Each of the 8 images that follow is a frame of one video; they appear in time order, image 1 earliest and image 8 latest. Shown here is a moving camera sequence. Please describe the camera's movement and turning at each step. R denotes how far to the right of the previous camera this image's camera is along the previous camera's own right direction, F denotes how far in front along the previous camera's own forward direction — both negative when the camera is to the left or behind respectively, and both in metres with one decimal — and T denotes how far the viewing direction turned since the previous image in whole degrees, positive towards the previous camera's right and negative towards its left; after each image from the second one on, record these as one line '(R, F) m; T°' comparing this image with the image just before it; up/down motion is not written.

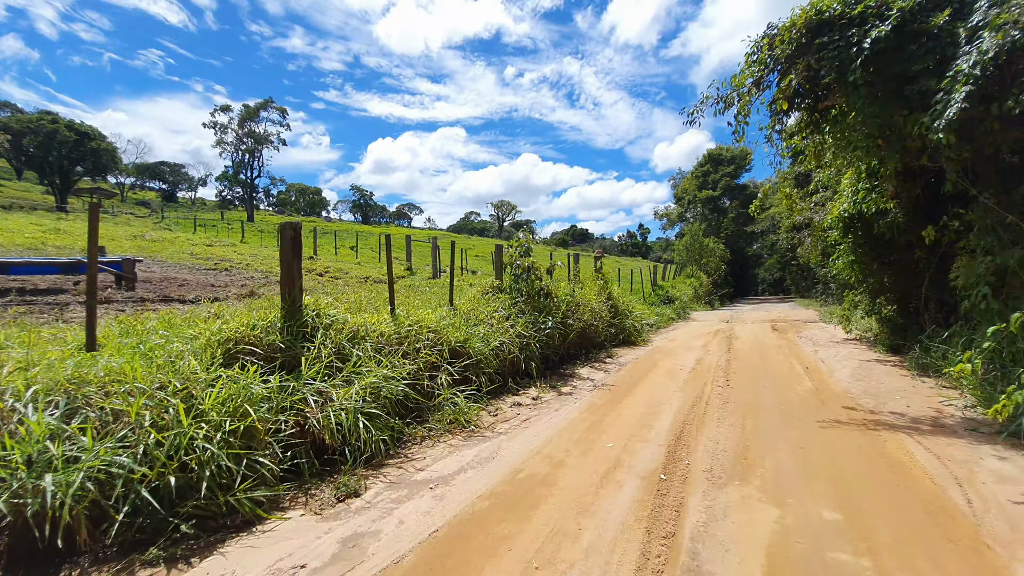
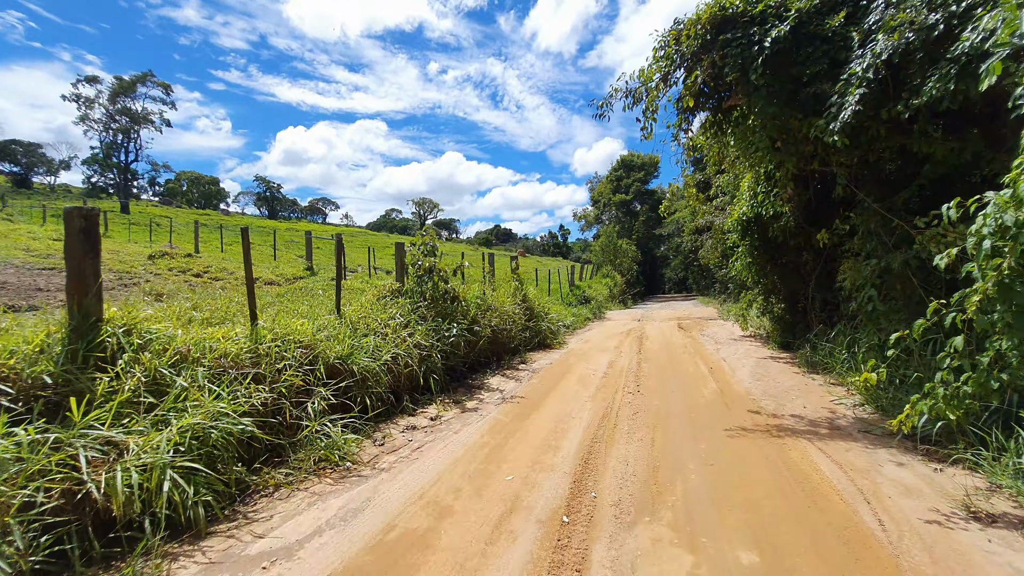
(+0.4, +0.6) m; +10°
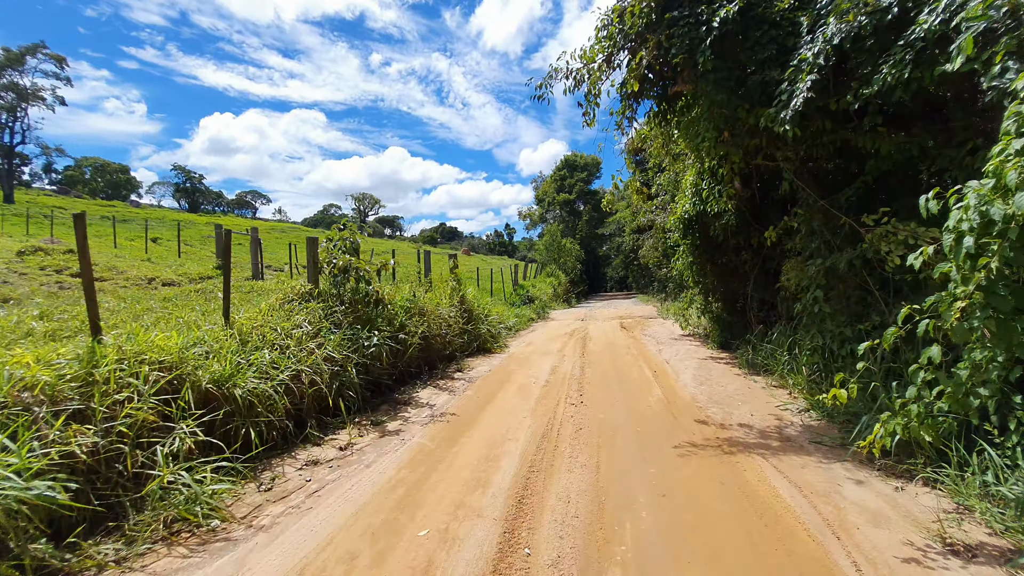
(+0.2, +0.6) m; +7°
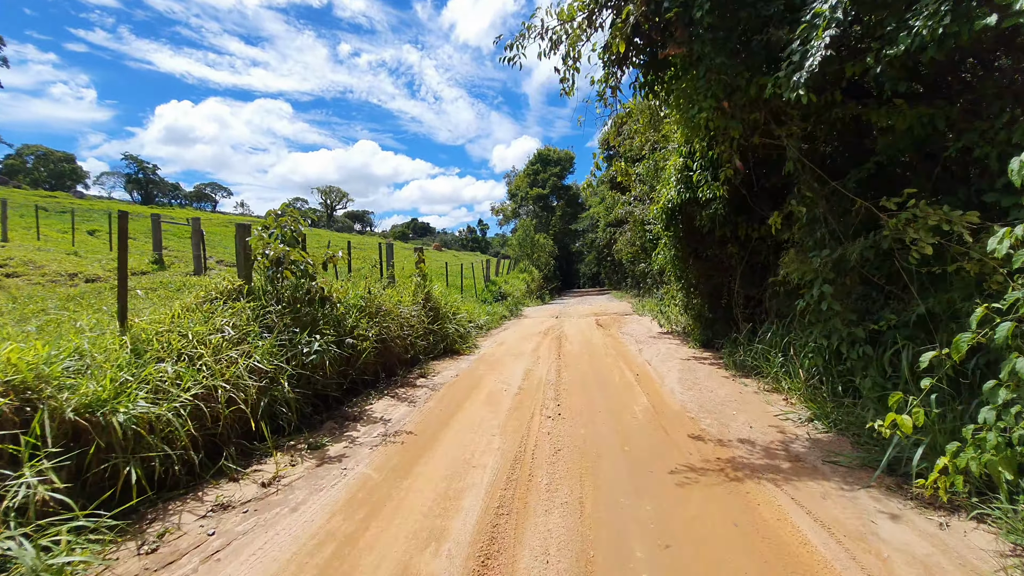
(+0.1, +0.7) m; +4°
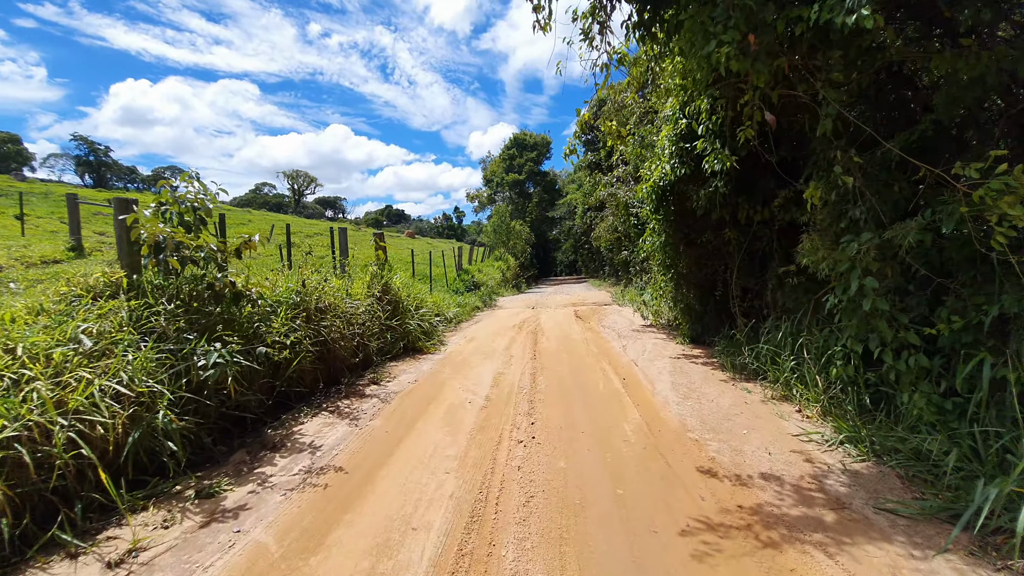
(+0.1, +0.9) m; +3°
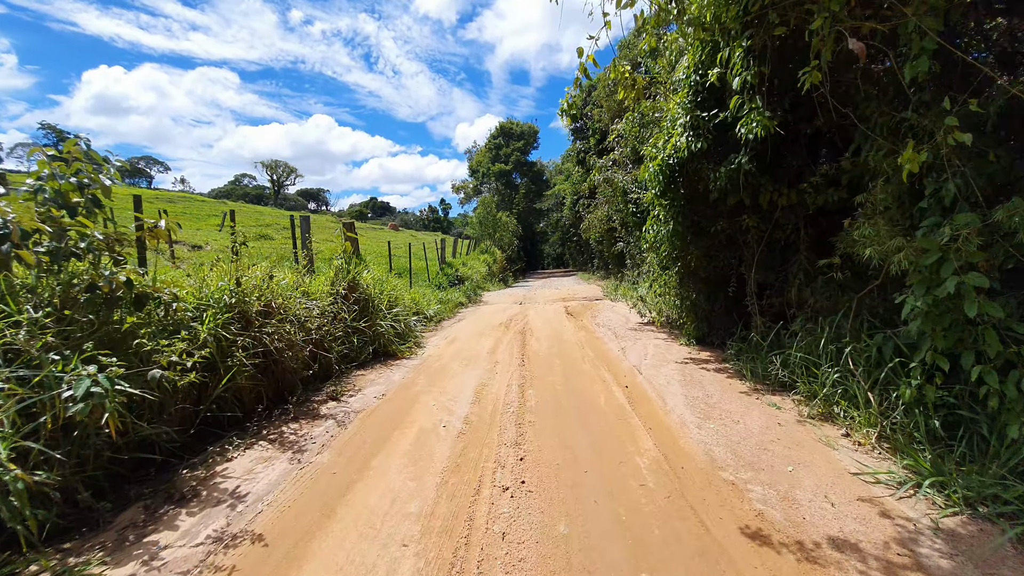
(0.0, +0.8) m; +2°
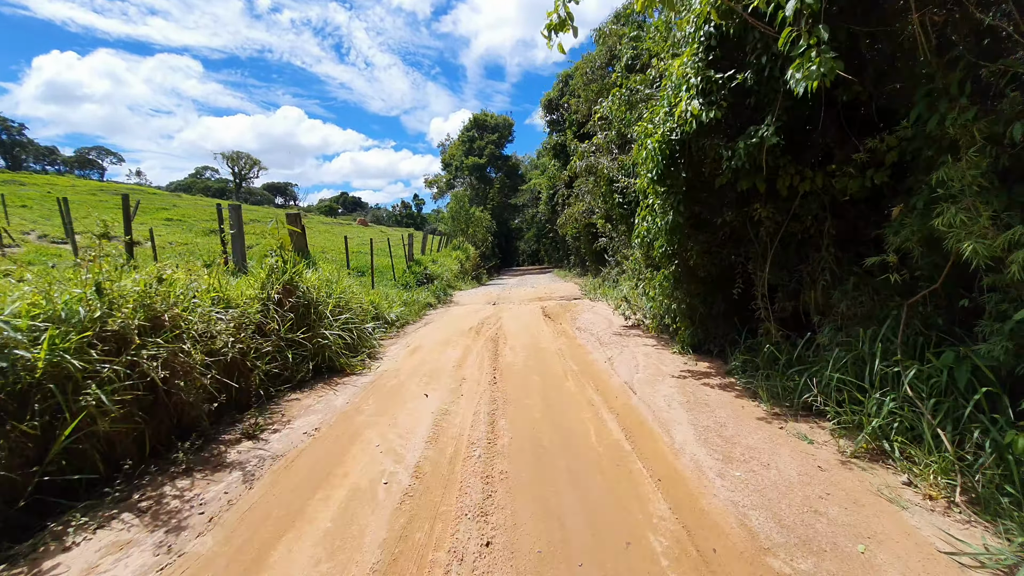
(+0.1, +0.9) m; +3°
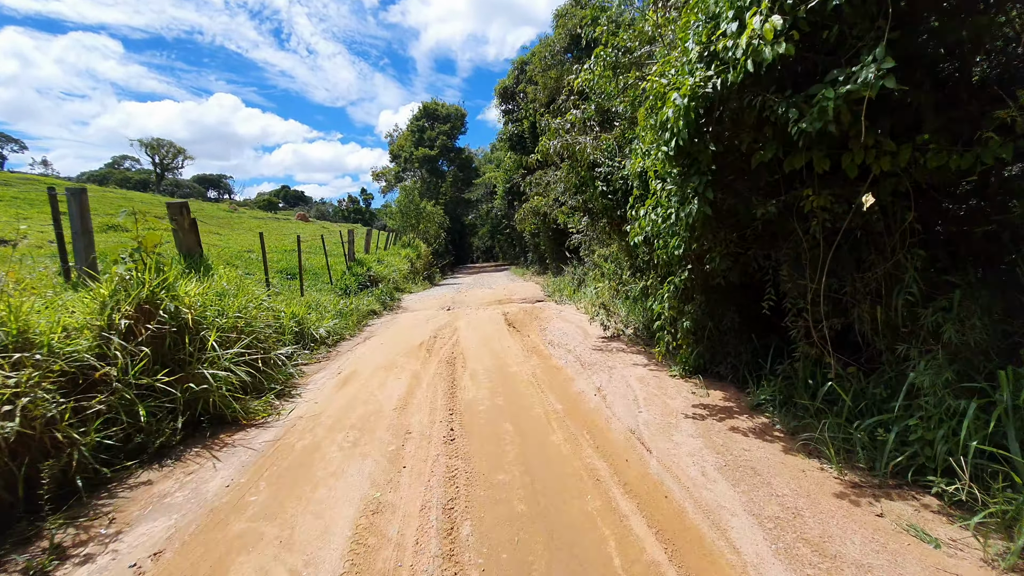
(-0.1, +1.3) m; +6°
